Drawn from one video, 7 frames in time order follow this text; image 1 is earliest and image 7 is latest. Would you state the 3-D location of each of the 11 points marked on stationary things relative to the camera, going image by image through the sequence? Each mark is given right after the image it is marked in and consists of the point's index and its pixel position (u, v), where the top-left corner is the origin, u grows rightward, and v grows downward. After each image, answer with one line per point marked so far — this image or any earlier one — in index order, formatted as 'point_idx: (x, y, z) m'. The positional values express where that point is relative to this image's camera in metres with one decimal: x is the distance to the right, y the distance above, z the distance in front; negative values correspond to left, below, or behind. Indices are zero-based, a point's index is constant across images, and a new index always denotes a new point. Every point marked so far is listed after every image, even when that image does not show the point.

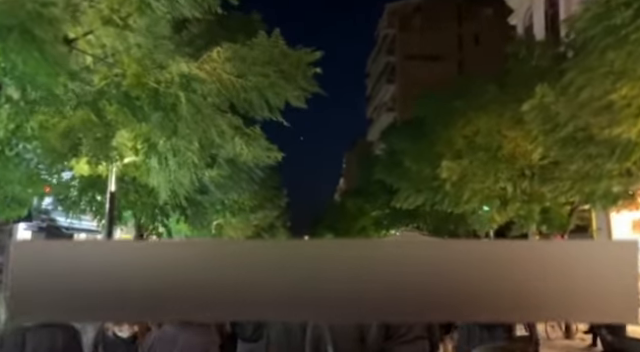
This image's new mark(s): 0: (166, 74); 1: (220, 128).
0: (-1.5, +1.0, +5.9) m
1: (-1.1, +0.5, +6.8) m
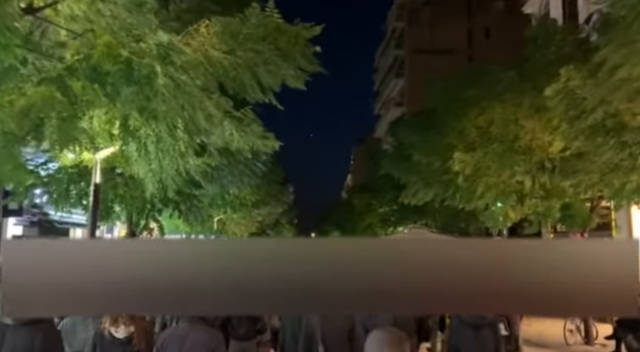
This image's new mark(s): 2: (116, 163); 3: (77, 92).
0: (-1.5, +1.1, +5.1) m
1: (-1.1, +0.6, +6.1) m
2: (-3.1, +0.2, +9.1) m
3: (-2.2, +0.8, +5.4) m
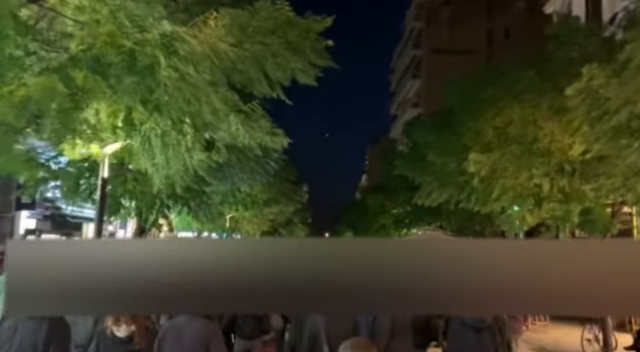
0: (-1.4, +1.1, +4.9) m
1: (-1.0, +0.7, +5.9) m
2: (-2.9, +0.3, +8.9) m
3: (-2.1, +0.8, +5.2) m
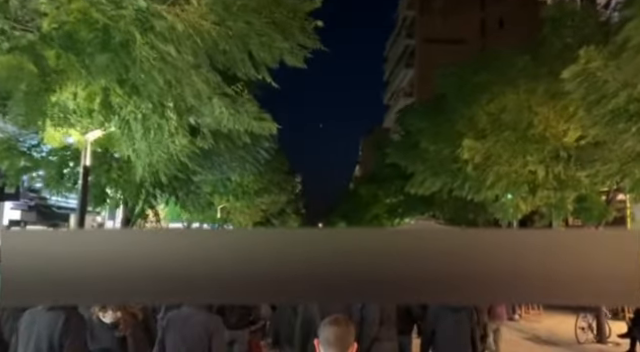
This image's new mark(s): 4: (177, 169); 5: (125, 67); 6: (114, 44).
0: (-1.5, +1.2, +4.7) m
1: (-1.1, +0.8, +5.6) m
2: (-3.0, +0.4, +8.6) m
3: (-2.2, +0.9, +5.0) m
4: (-2.2, +0.1, +9.1) m
5: (-1.5, +0.8, +4.8) m
6: (-1.6, +1.0, +4.7) m
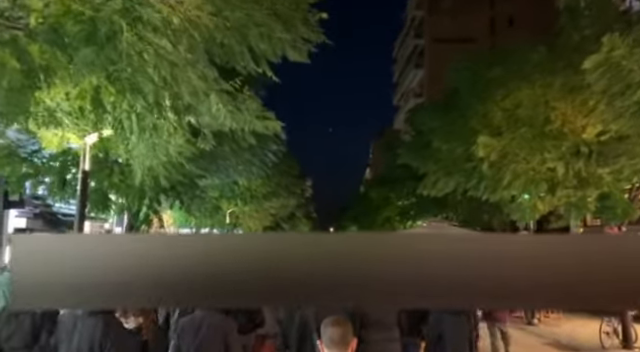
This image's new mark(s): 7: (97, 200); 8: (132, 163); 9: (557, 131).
0: (-1.5, +1.2, +4.3) m
1: (-1.1, +0.8, +5.3) m
2: (-2.9, +0.4, +8.3) m
3: (-2.2, +0.9, +4.6) m
4: (-2.0, 0.0, +8.8) m
5: (-1.5, +0.8, +4.5) m
6: (-1.5, +1.0, +4.3) m
7: (-3.9, -0.4, +10.6) m
8: (-2.2, +0.2, +7.1) m
9: (+5.9, +1.1, +15.2) m
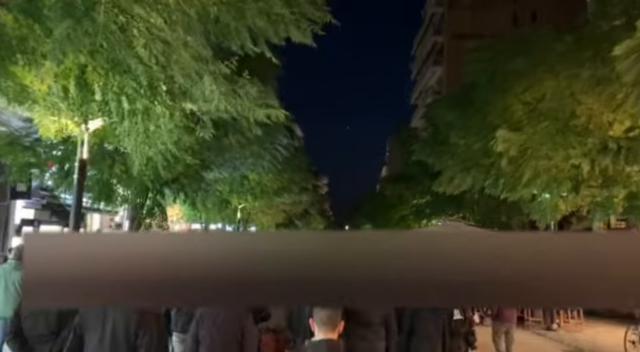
0: (-1.5, +1.3, +3.9) m
1: (-1.1, +0.9, +4.8) m
2: (-2.8, +0.5, +7.9) m
3: (-2.2, +1.0, +4.2) m
4: (-1.9, +0.2, +8.4) m
5: (-1.5, +0.9, +4.0) m
6: (-1.5, +1.1, +3.9) m
7: (-3.7, -0.2, +10.3) m
8: (-2.2, +0.3, +6.7) m
9: (+6.2, +1.1, +14.6) m
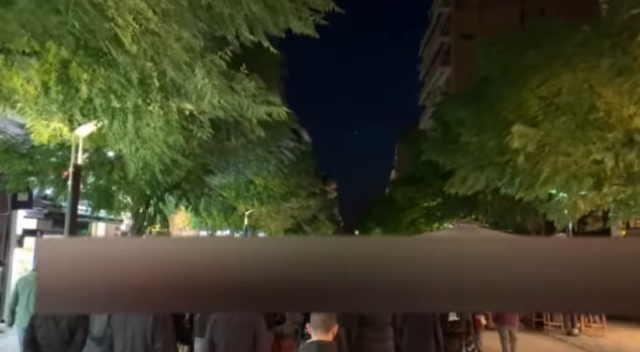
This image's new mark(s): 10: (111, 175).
0: (-1.5, +1.3, +3.5) m
1: (-1.1, +0.9, +4.5) m
2: (-2.8, +0.4, +7.6) m
3: (-2.1, +1.0, +3.9) m
4: (-1.8, +0.1, +8.0) m
5: (-1.5, +0.9, +3.7) m
6: (-1.5, +1.1, +3.5) m
7: (-3.6, -0.4, +9.9) m
8: (-2.1, +0.2, +6.3) m
9: (+6.4, +1.2, +14.1) m
10: (-3.2, 0.0, +9.2) m
